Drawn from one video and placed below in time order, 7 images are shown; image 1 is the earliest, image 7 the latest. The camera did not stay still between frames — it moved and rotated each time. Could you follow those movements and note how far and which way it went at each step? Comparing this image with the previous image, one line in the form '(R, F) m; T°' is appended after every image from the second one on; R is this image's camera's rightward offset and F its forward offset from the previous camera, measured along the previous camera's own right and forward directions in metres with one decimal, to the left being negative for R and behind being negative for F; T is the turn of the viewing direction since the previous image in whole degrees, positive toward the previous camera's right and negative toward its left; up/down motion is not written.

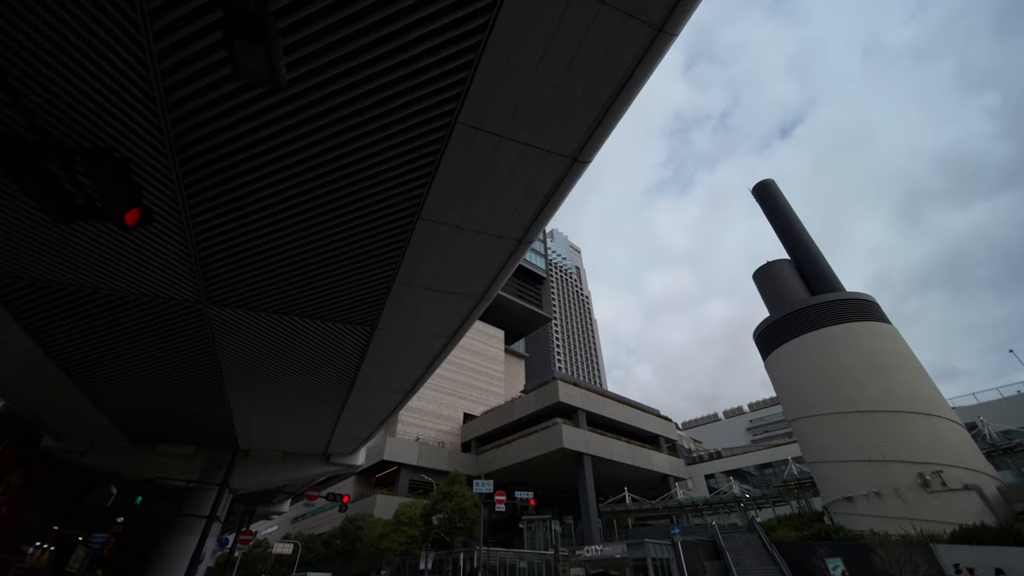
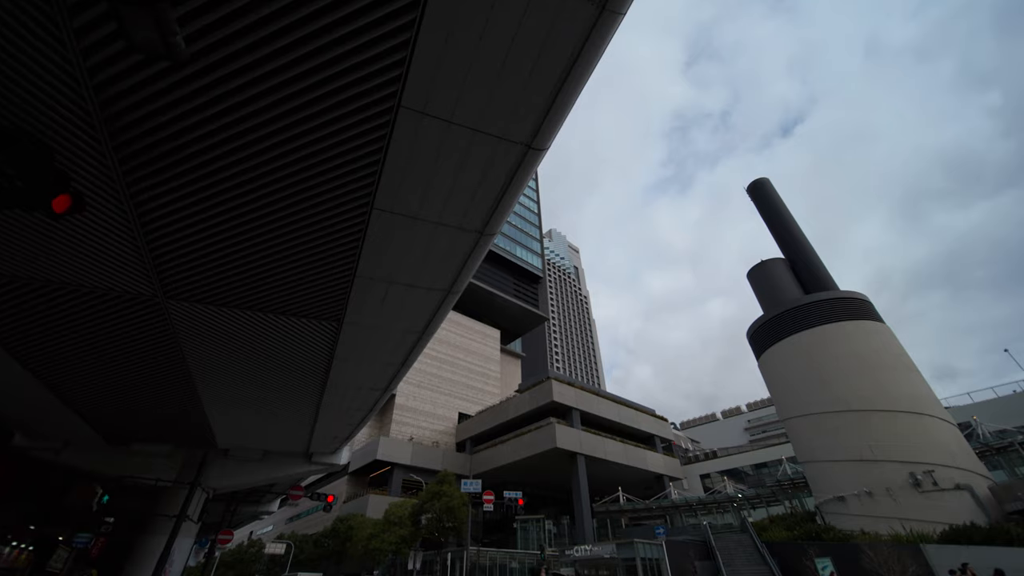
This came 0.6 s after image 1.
(+0.6, +0.2) m; 0°
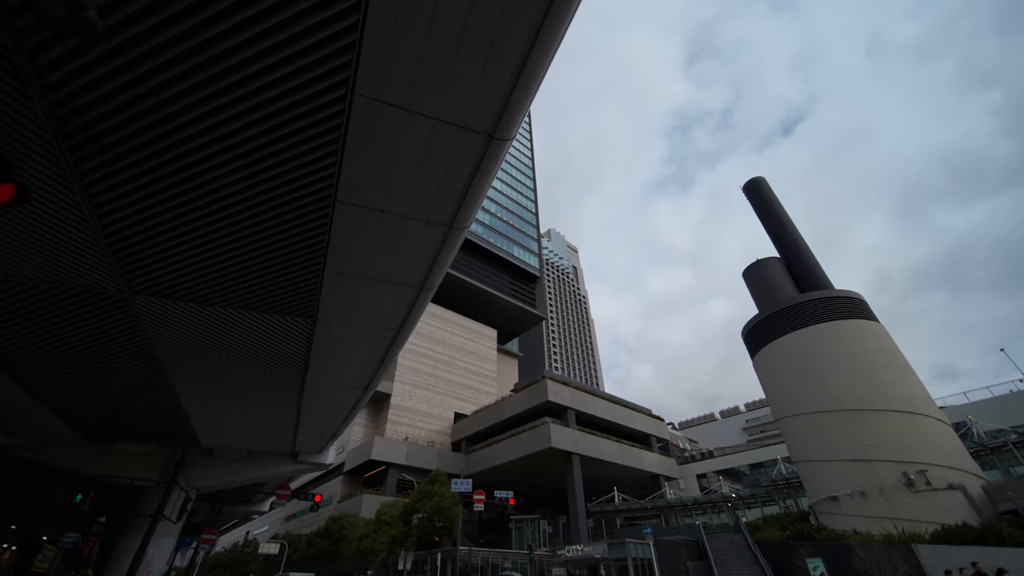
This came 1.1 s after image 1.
(+0.4, +0.1) m; 0°
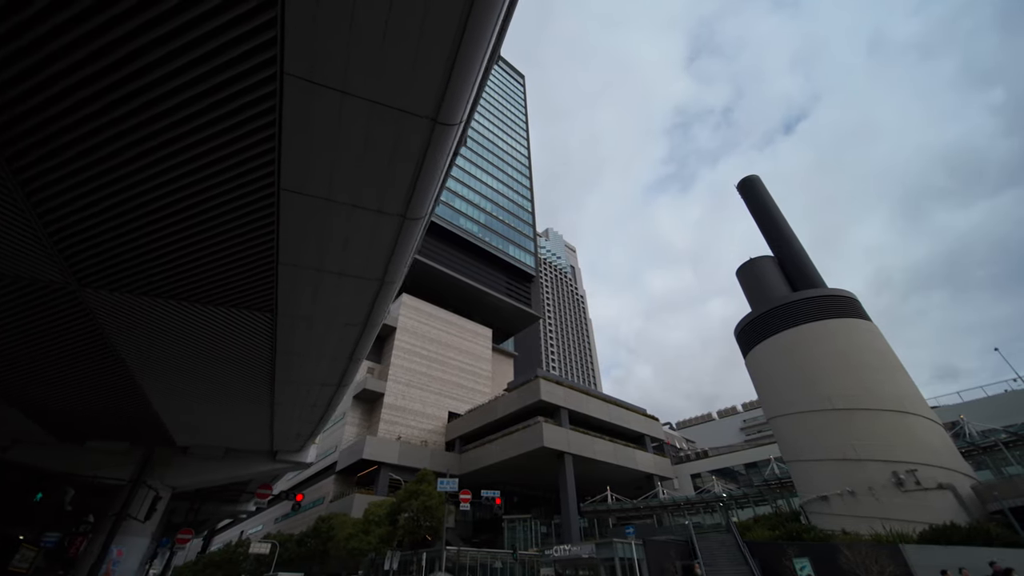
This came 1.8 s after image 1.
(+0.6, +0.2) m; 0°
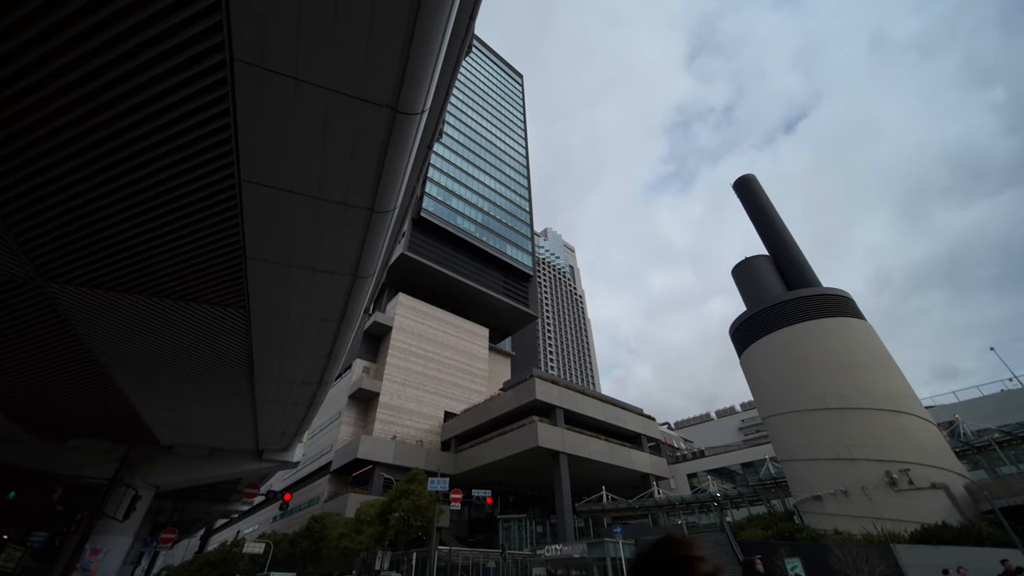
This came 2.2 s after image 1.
(+0.4, +0.1) m; 0°
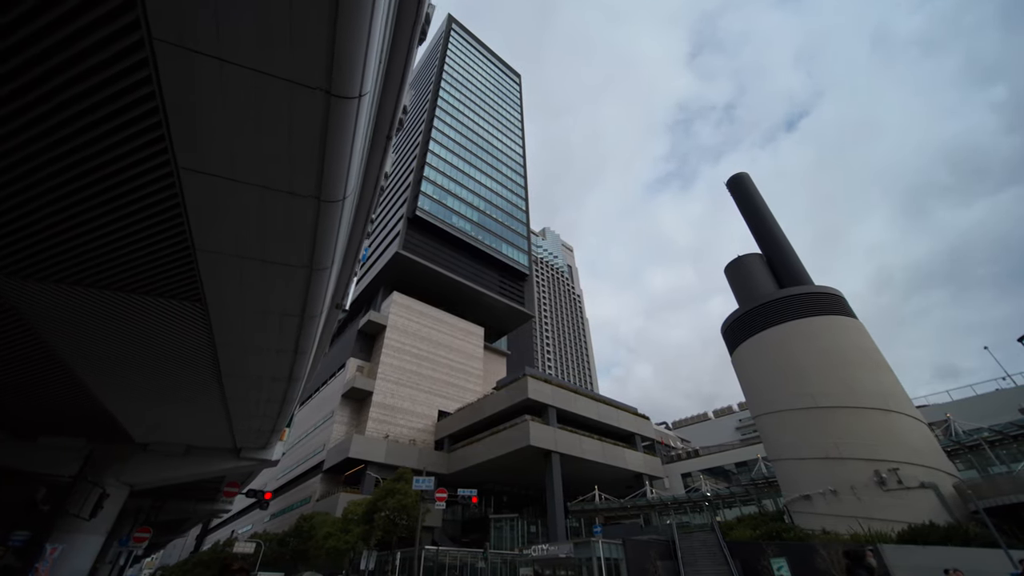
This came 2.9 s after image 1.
(+0.6, +0.2) m; 0°
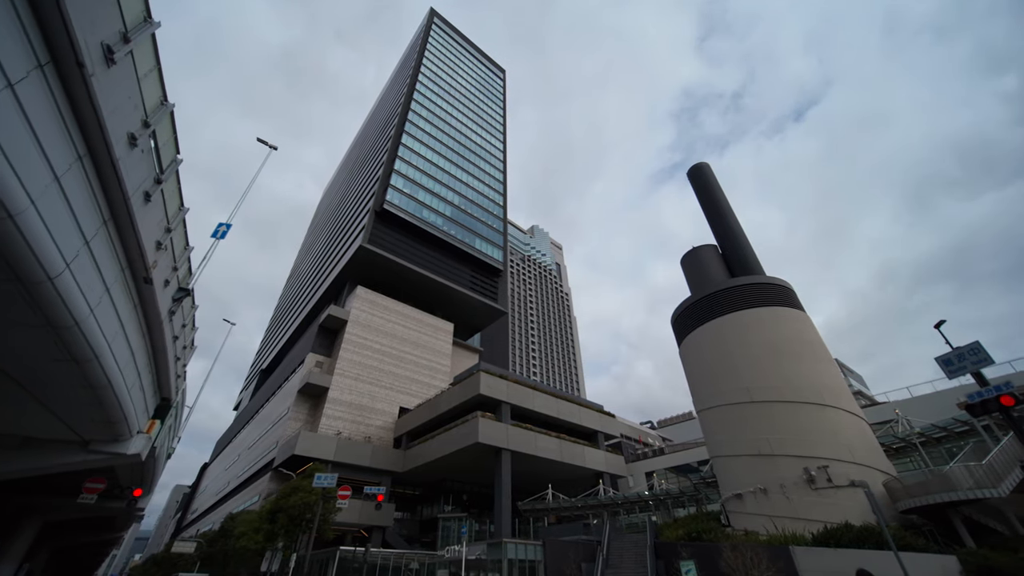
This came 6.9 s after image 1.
(+4.0, +1.1) m; 0°
